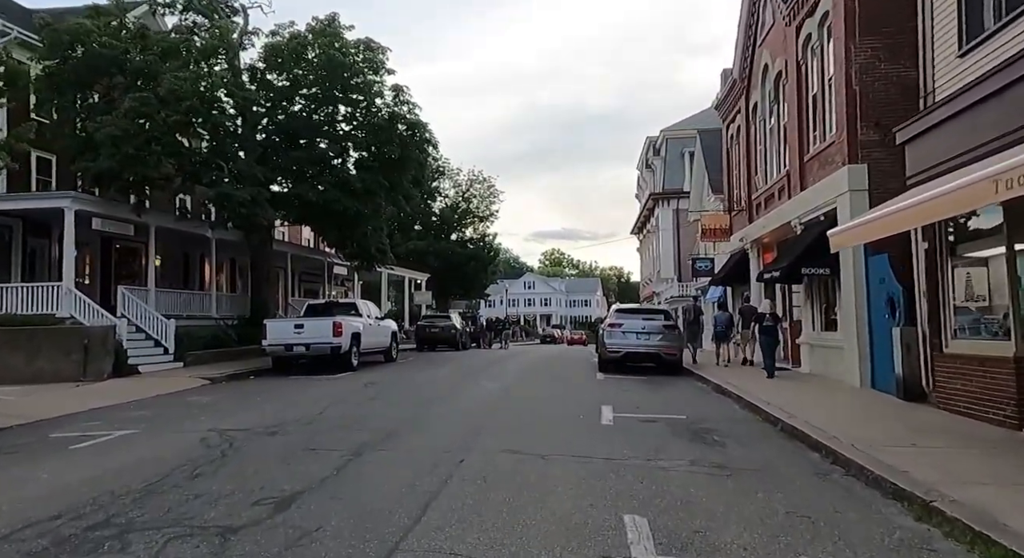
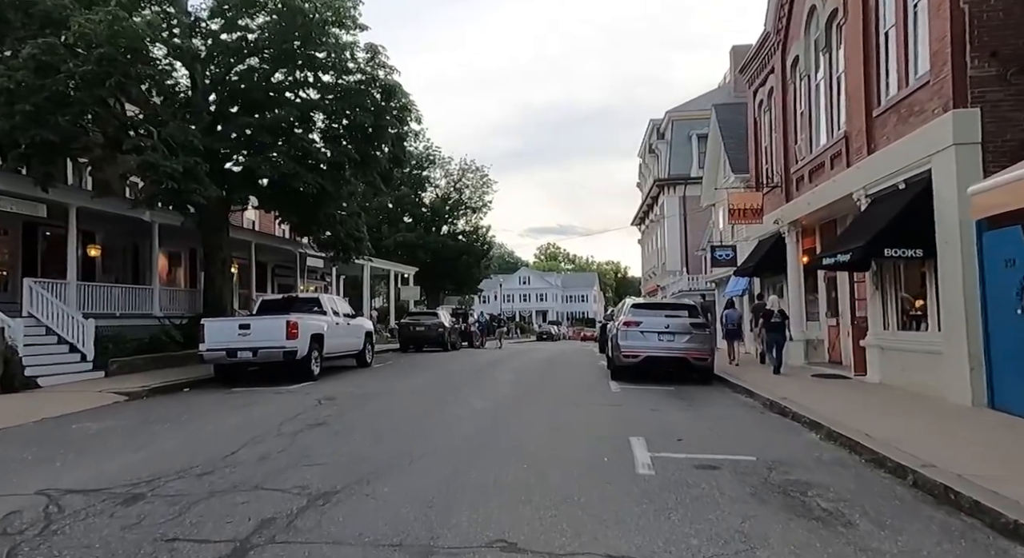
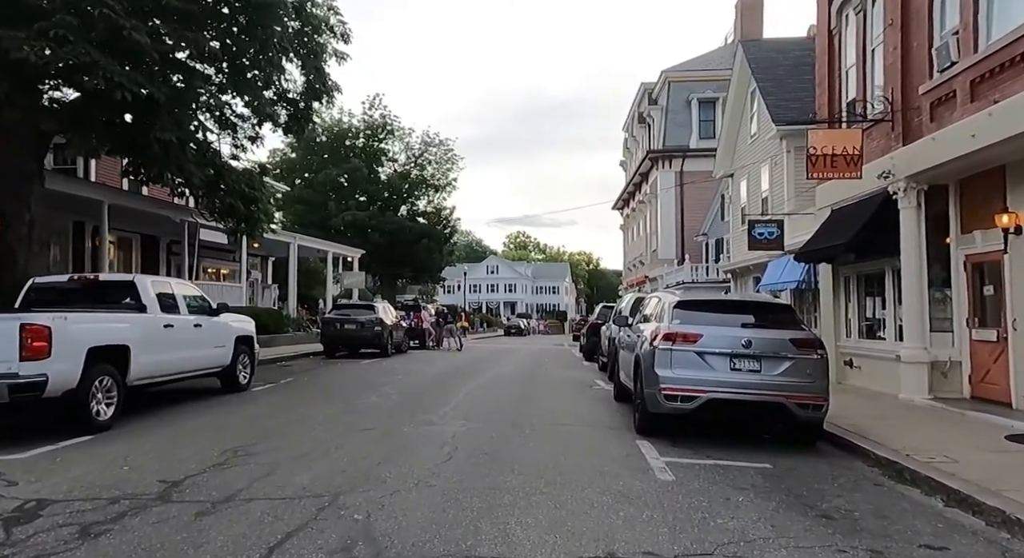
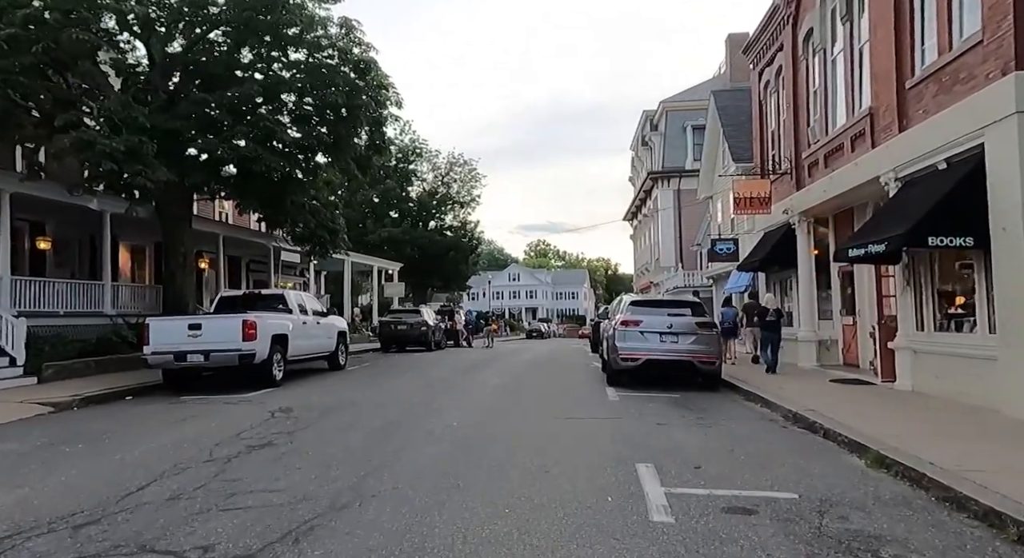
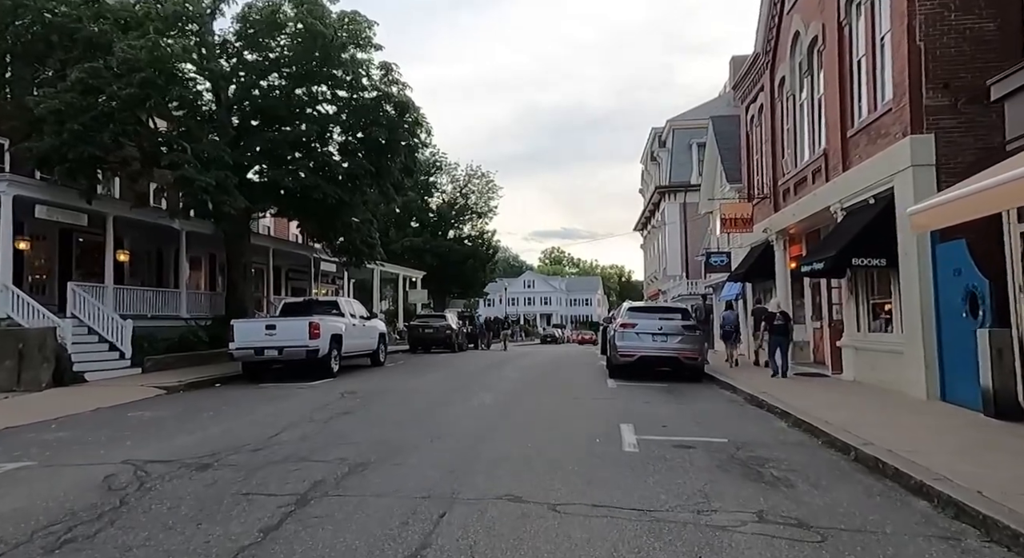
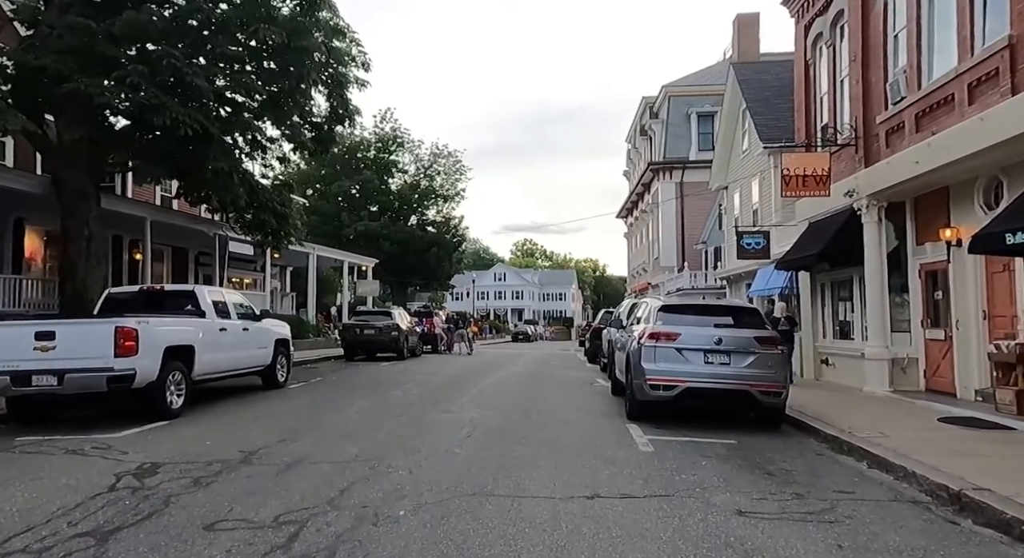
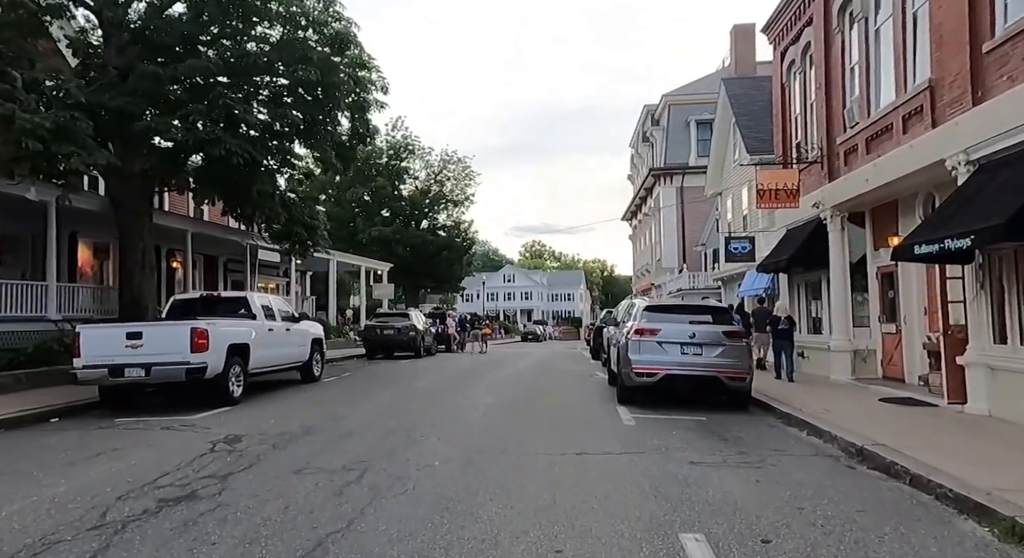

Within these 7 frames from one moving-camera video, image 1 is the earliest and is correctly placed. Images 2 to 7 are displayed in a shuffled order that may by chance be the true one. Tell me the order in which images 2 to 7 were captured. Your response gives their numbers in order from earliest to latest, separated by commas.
5, 2, 4, 7, 6, 3
